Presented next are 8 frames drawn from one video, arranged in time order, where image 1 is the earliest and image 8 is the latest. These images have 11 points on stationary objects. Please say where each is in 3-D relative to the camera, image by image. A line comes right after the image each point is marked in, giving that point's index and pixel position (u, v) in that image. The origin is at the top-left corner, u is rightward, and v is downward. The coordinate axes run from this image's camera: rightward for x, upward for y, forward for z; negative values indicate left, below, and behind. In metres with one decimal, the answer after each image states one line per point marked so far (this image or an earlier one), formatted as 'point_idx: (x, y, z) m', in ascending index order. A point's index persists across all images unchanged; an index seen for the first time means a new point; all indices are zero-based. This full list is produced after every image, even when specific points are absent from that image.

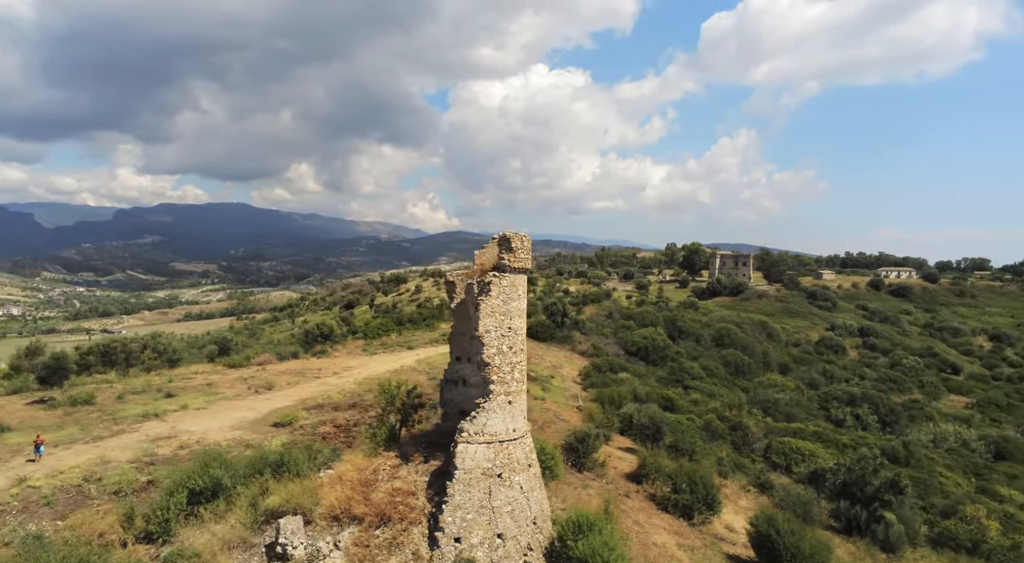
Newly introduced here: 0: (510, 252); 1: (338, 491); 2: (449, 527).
0: (+0.1, +0.4, +9.5) m
1: (-2.6, -3.1, +9.4) m
2: (-0.8, -3.3, +8.5) m
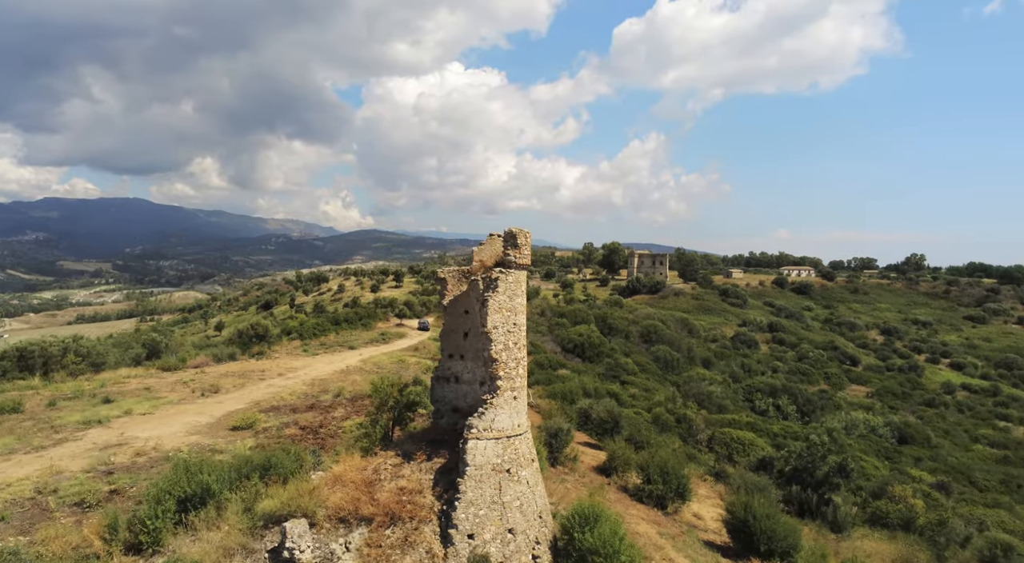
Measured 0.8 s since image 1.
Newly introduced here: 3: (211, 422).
0: (+0.1, +0.5, +9.6) m
1: (-2.5, -3.1, +9.2) m
2: (-0.7, -3.3, +8.4) m
3: (-9.3, -4.4, +19.4) m
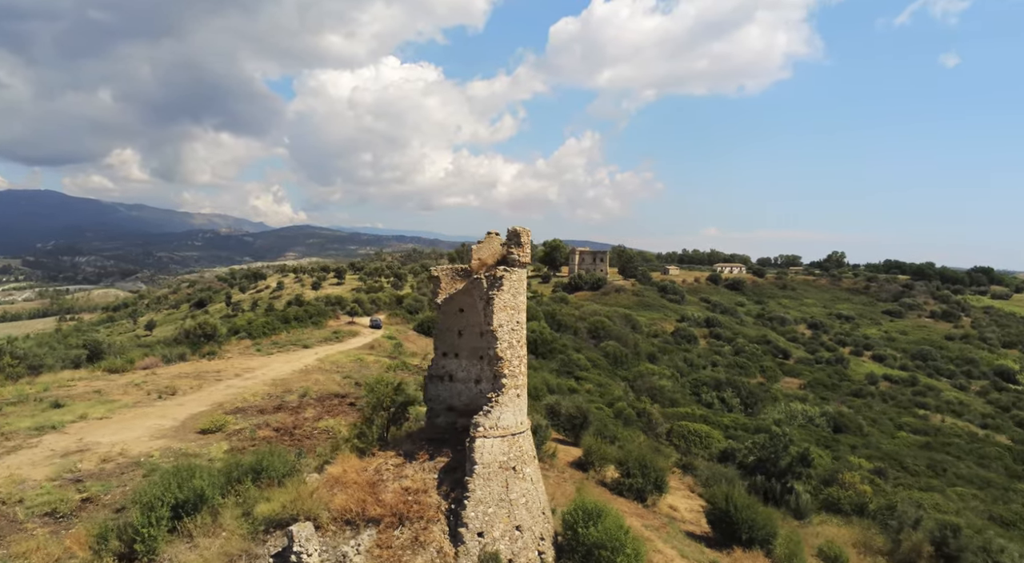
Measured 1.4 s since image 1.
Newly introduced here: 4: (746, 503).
0: (+0.2, +0.5, +9.6) m
1: (-2.4, -3.0, +9.0) m
2: (-0.5, -3.2, +8.4) m
3: (-10.0, -4.3, +18.7) m
4: (+5.1, -4.9, +13.8) m
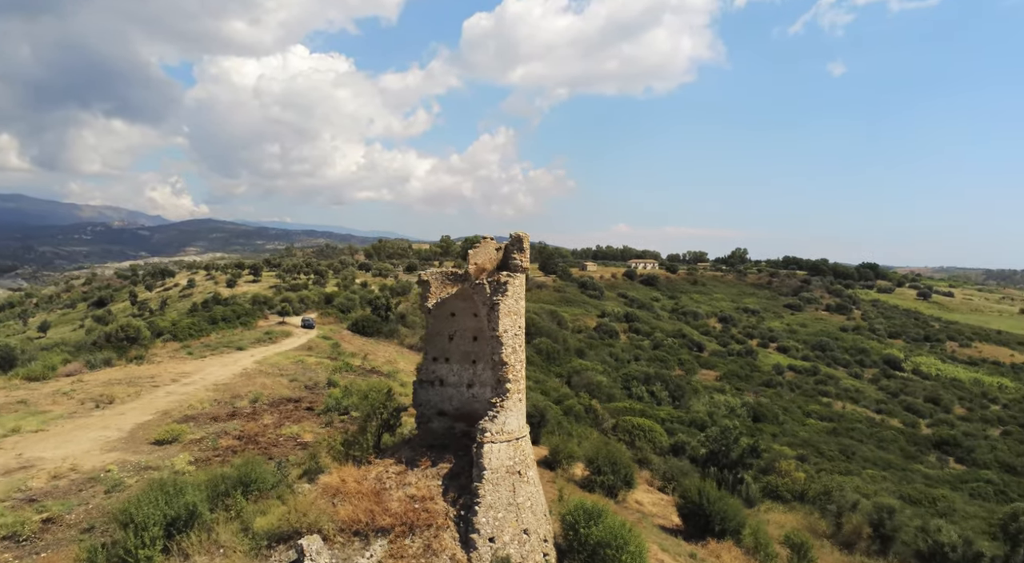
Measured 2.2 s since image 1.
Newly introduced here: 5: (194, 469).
0: (+0.2, +0.5, +9.7) m
1: (-2.3, -3.1, +8.8) m
2: (-0.4, -3.3, +8.4) m
3: (-10.9, -4.4, +17.6) m
4: (+4.7, -4.9, +14.4) m
5: (-6.5, -3.8, +12.8) m
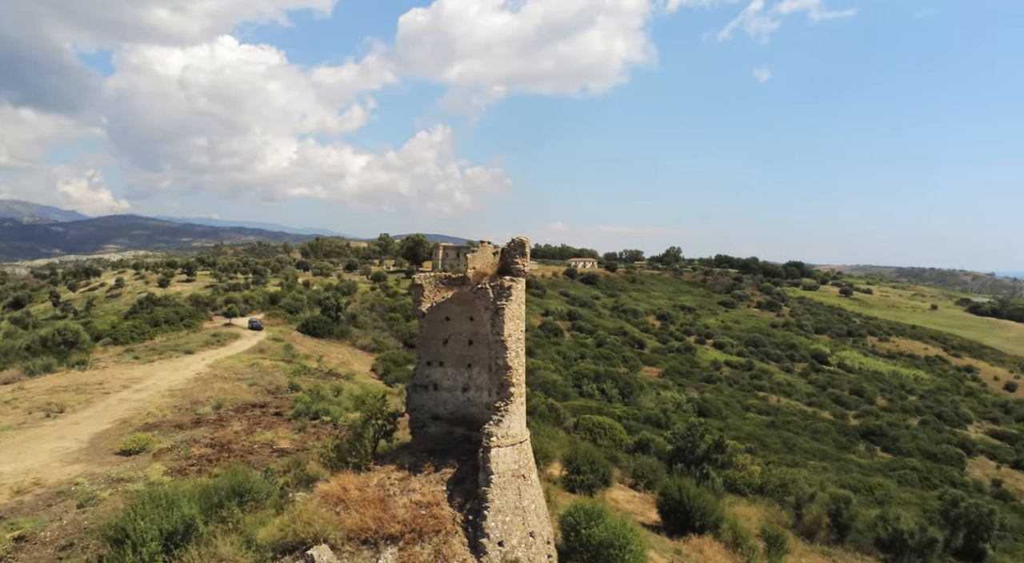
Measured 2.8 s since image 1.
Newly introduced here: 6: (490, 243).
0: (+0.2, +0.4, +9.7) m
1: (-2.2, -3.2, +8.7) m
2: (-0.3, -3.4, +8.5) m
3: (-11.4, -4.5, +16.8) m
4: (+4.3, -5.0, +14.8) m
5: (-6.7, -3.9, +12.4) m
6: (-0.4, +0.7, +10.7) m
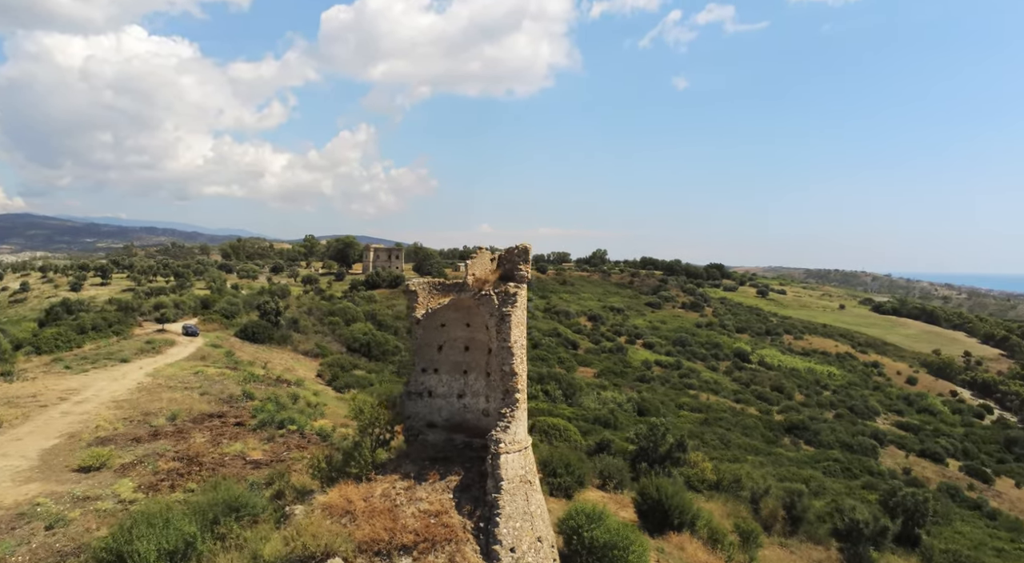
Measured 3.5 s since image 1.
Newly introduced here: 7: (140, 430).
0: (+0.2, +0.3, +9.8) m
1: (-2.1, -3.3, +8.6) m
2: (-0.1, -3.5, +8.5) m
3: (-12.0, -4.6, +15.8) m
4: (+3.9, -5.1, +15.2) m
5: (-6.9, -4.0, +11.8) m
6: (-0.4, +0.5, +10.7) m
7: (-11.8, -4.7, +20.0) m
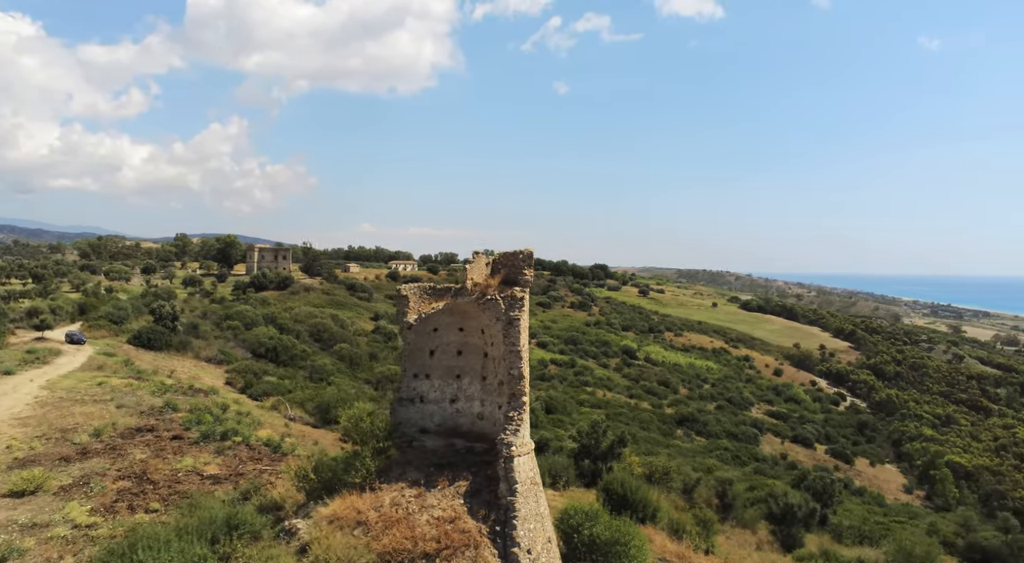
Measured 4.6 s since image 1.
0: (+0.3, +0.2, +10.0) m
1: (-1.8, -3.4, +8.4) m
2: (+0.1, -3.6, +8.7) m
3: (-12.7, -4.8, +14.2) m
4: (+3.1, -5.1, +15.9) m
5: (-7.0, -4.1, +11.0) m
6: (-0.5, +0.5, +10.8) m
7: (-13.1, -4.8, +18.3) m
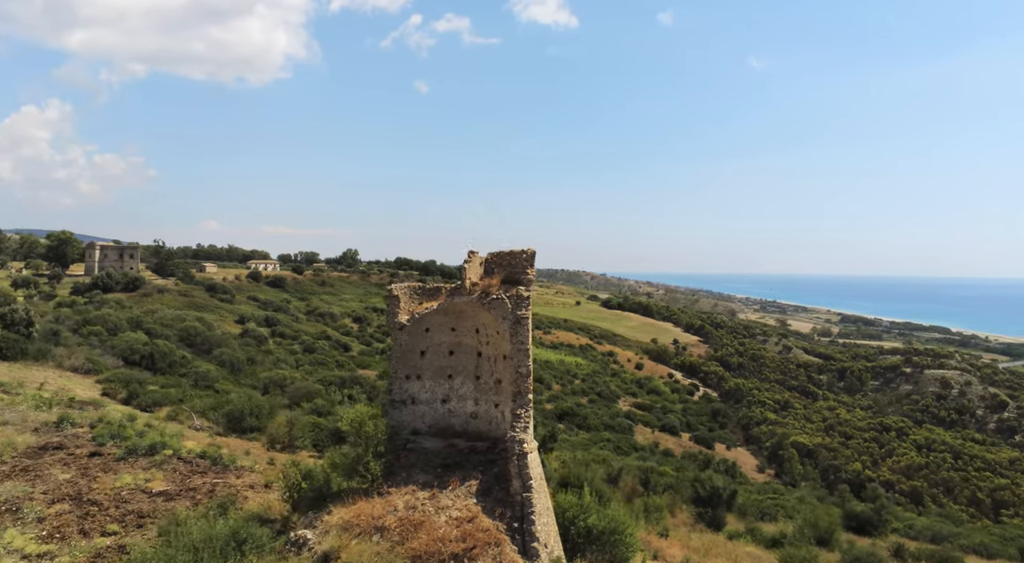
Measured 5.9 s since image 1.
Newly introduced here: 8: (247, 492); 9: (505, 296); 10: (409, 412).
0: (+0.3, +0.2, +10.2) m
1: (-1.5, -3.4, +8.4) m
2: (+0.4, -3.6, +8.9) m
3: (-13.2, -4.8, +12.2) m
4: (+2.1, -5.1, +16.5) m
5: (-7.0, -4.2, +10.0) m
6: (-0.7, +0.5, +10.9) m
7: (-14.2, -4.9, +16.2) m
8: (-5.3, -4.0, +12.3) m
9: (-0.2, -0.2, +9.9) m
10: (-1.7, -2.3, +10.9) m
